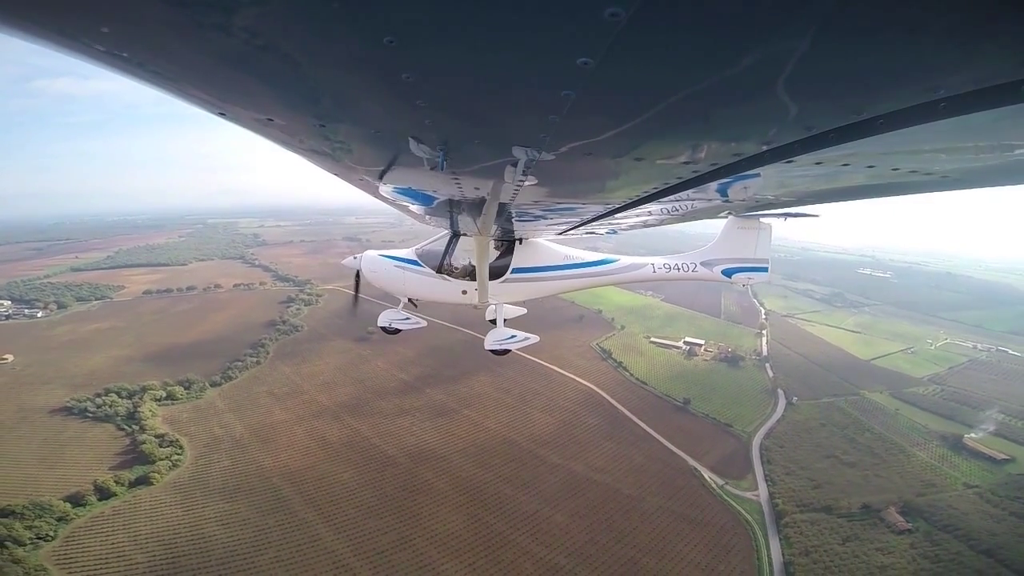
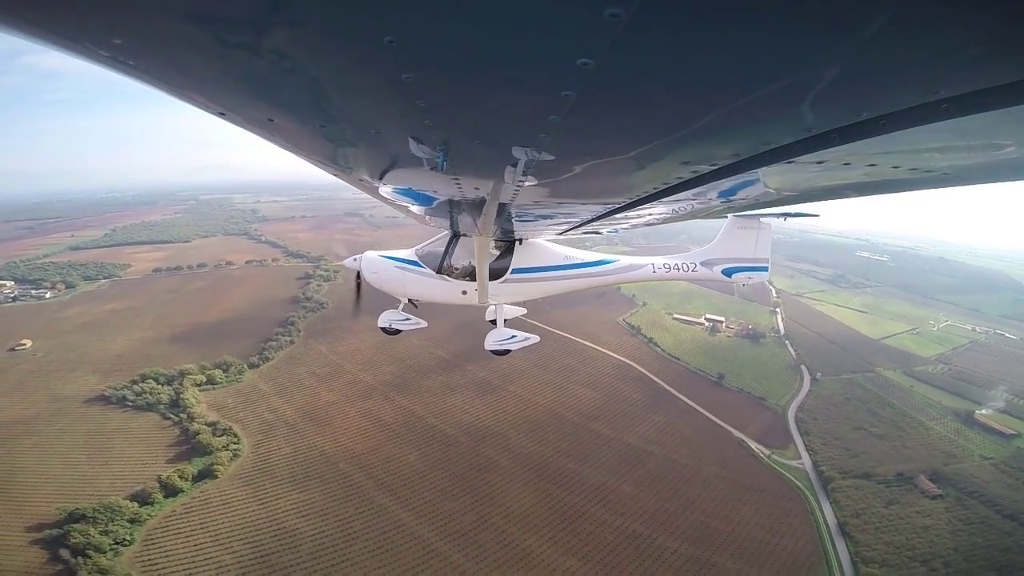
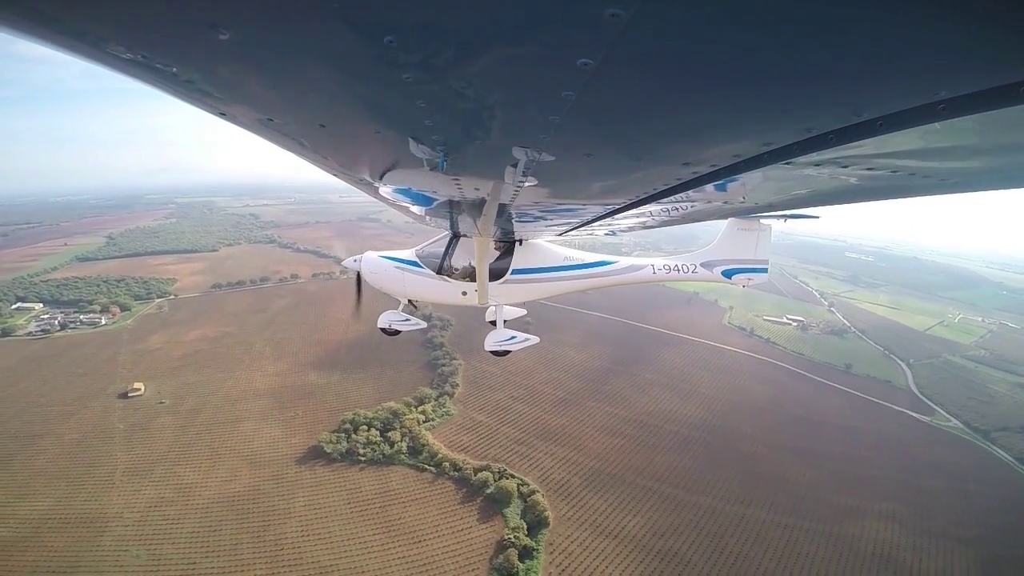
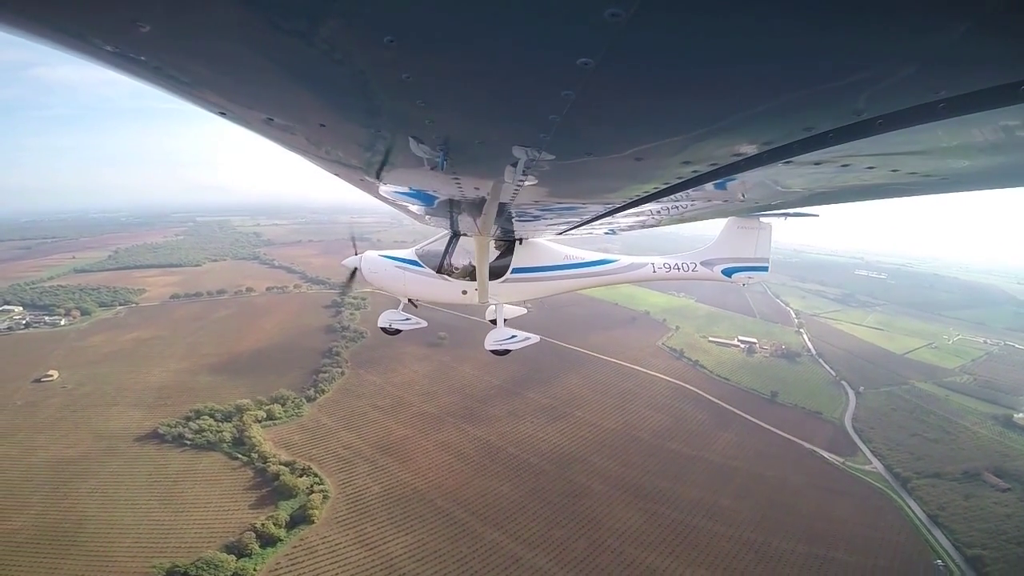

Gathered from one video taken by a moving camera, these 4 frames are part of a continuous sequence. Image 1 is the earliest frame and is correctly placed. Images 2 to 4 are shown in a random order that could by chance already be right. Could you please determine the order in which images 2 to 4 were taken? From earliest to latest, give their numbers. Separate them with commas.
2, 4, 3
